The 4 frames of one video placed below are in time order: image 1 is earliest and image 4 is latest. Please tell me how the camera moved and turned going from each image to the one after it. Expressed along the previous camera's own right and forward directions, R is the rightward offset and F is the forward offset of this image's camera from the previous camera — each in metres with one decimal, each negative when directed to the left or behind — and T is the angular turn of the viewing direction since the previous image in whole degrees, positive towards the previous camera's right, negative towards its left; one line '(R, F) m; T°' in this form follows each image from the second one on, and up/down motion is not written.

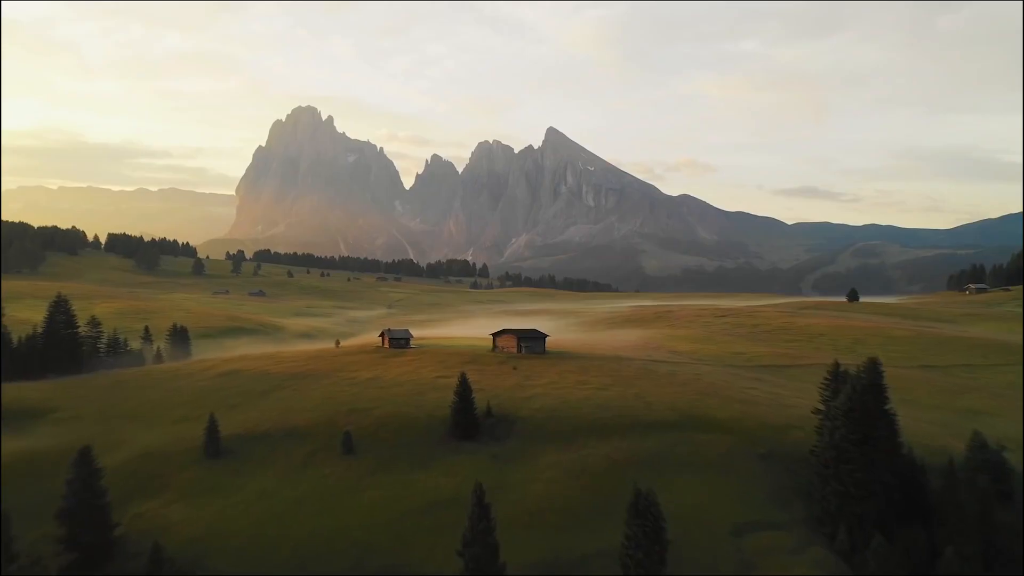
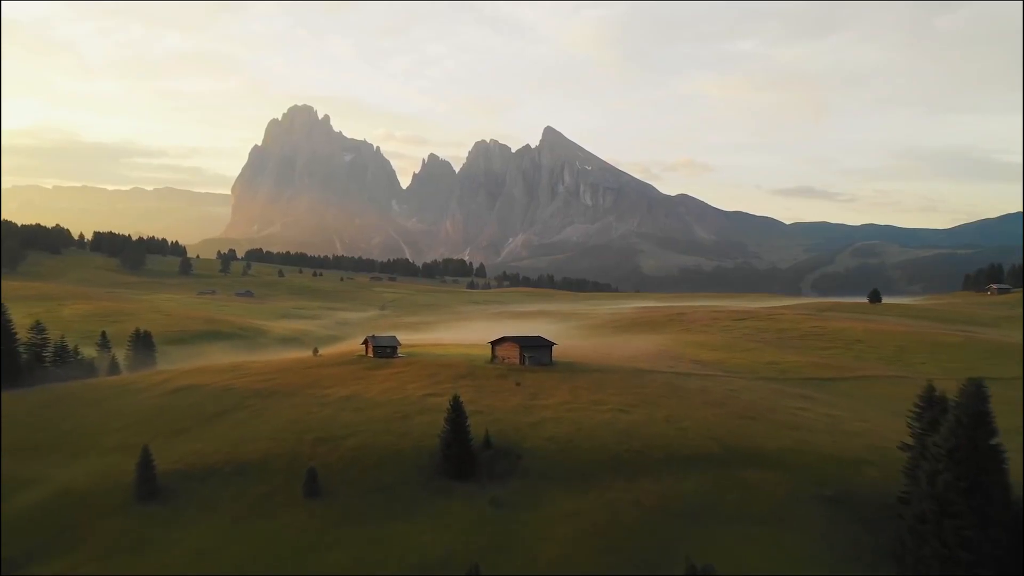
(-0.4, +8.2) m; 0°
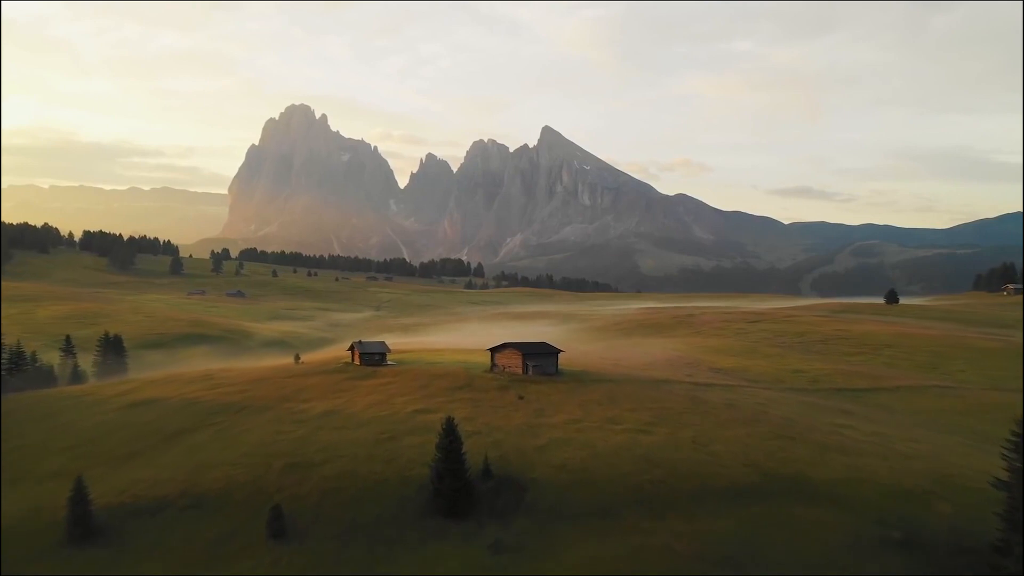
(-0.3, +5.5) m; 0°
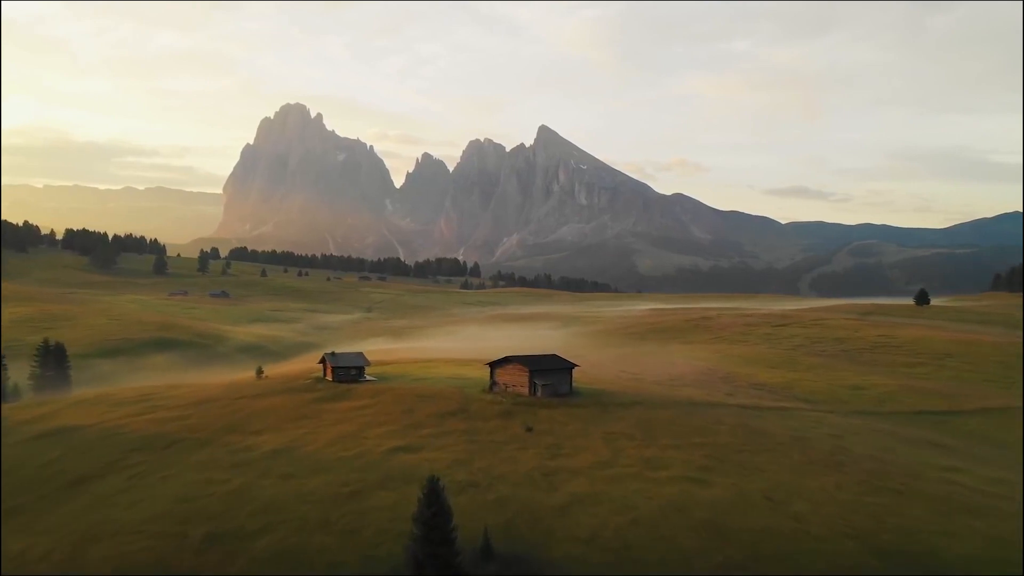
(-0.5, +8.9) m; 0°
